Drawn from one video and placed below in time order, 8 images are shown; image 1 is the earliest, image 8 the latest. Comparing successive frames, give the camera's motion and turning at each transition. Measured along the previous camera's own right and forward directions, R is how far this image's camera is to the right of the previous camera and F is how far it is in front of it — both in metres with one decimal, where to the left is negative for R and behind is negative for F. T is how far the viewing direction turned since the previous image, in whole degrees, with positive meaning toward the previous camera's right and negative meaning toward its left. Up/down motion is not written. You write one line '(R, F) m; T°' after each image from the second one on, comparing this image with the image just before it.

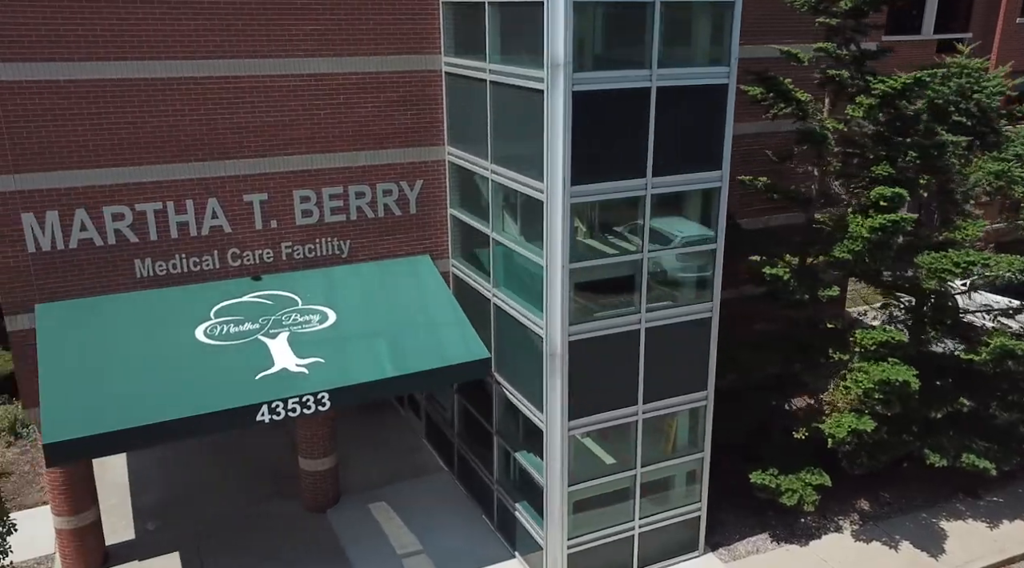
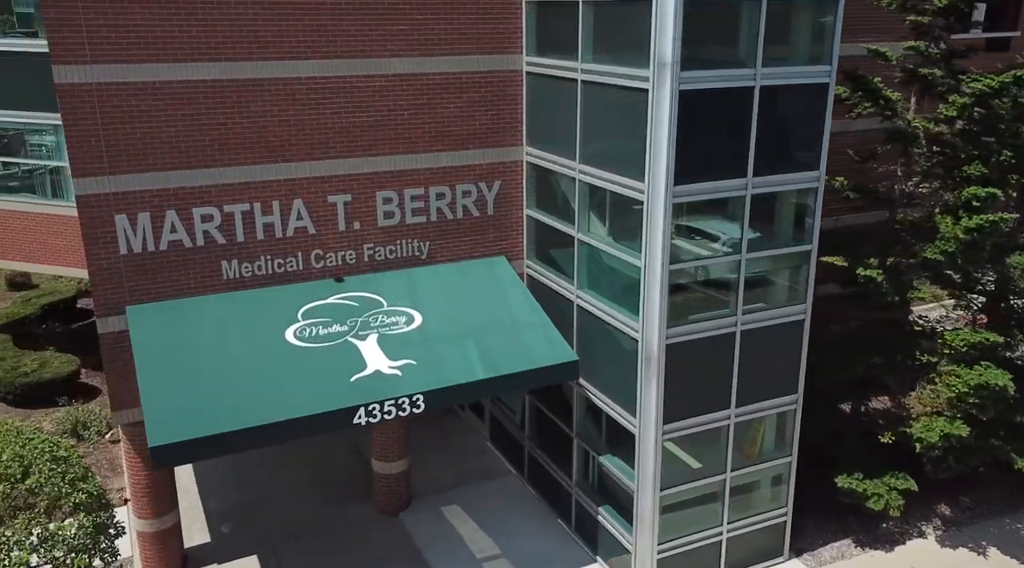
(-1.2, +0.1) m; -1°
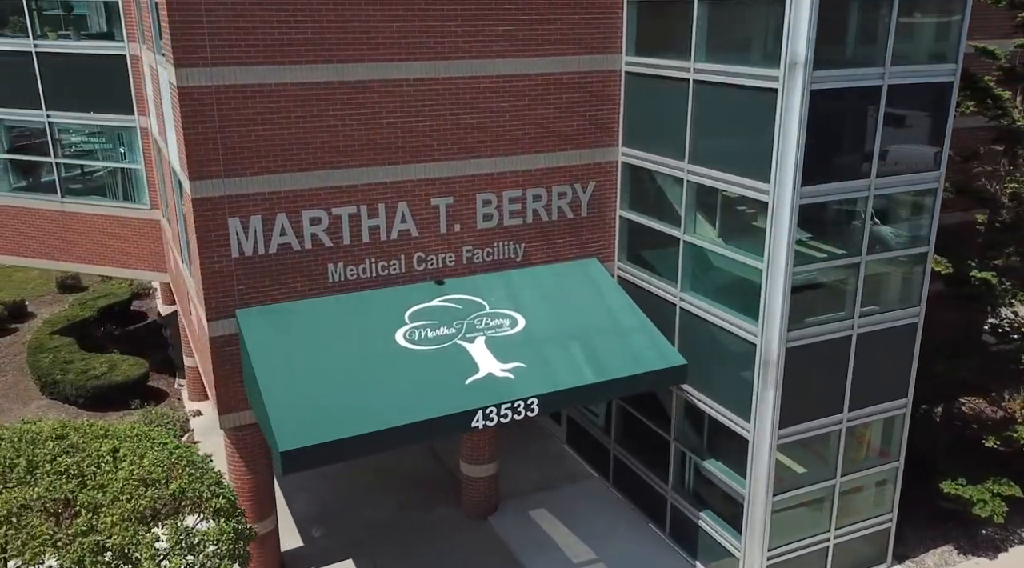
(-1.5, +0.1) m; -1°
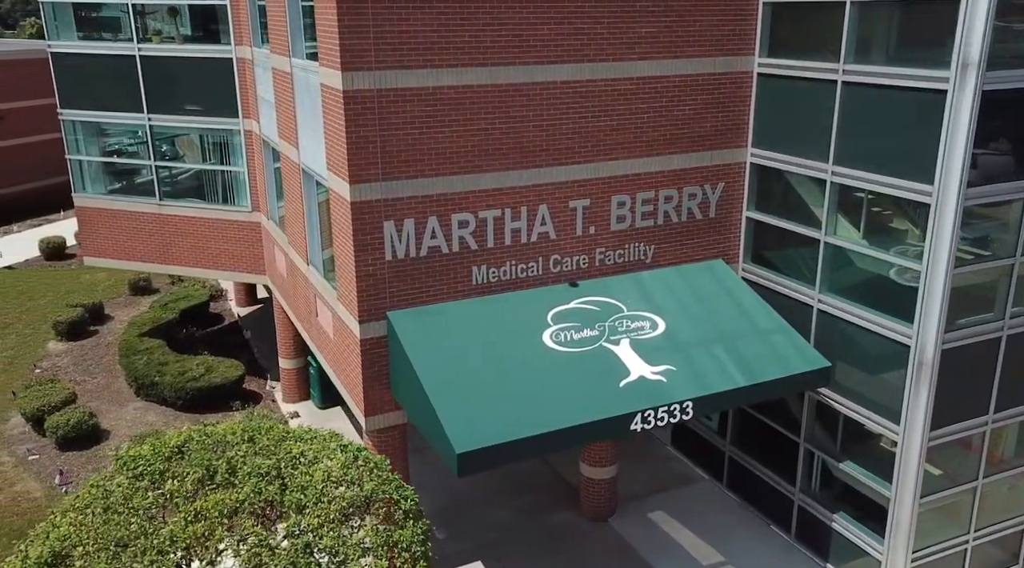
(-2.0, 0.0) m; -1°
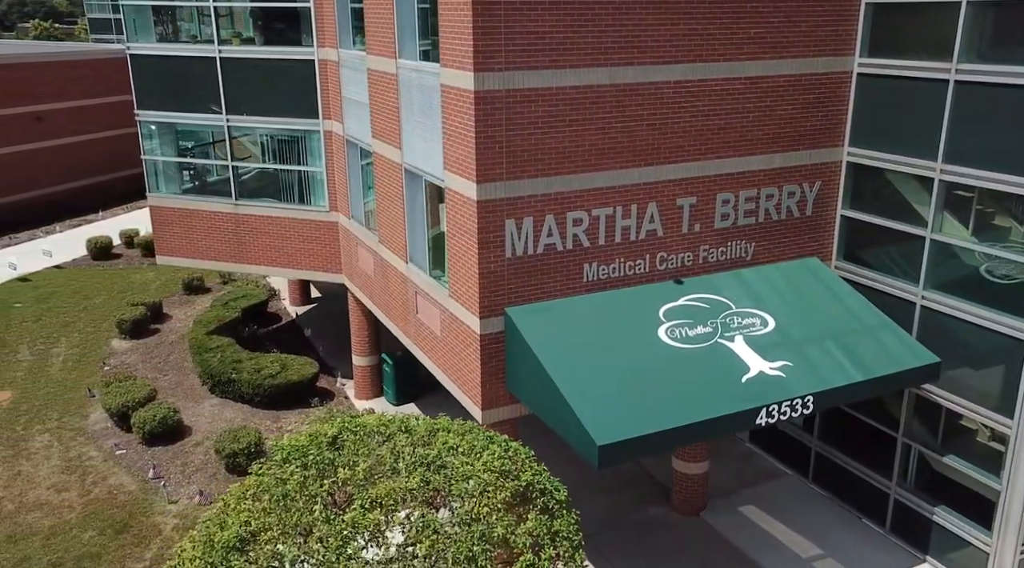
(-1.7, -0.3) m; 0°
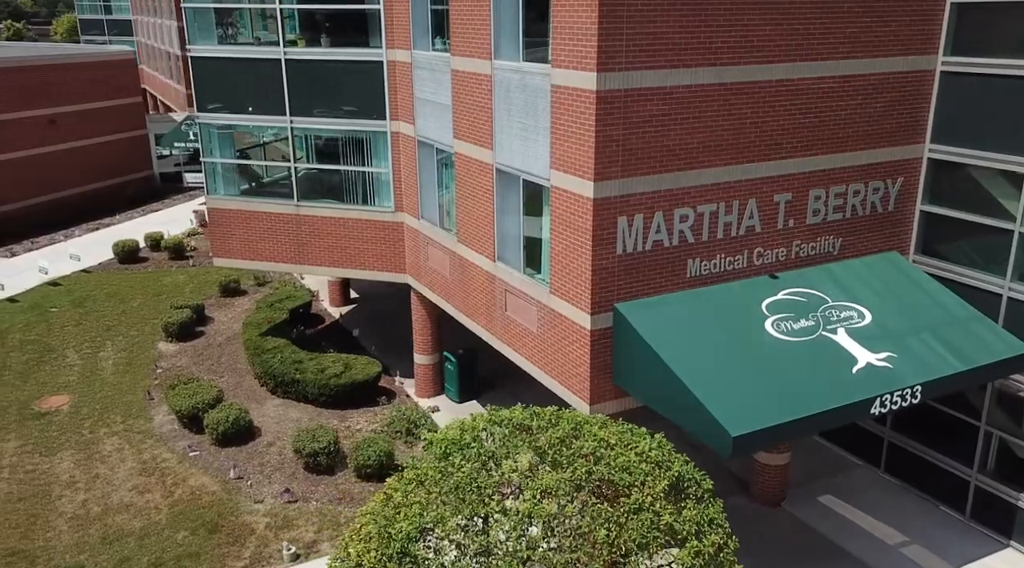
(-2.0, -0.2) m; +1°
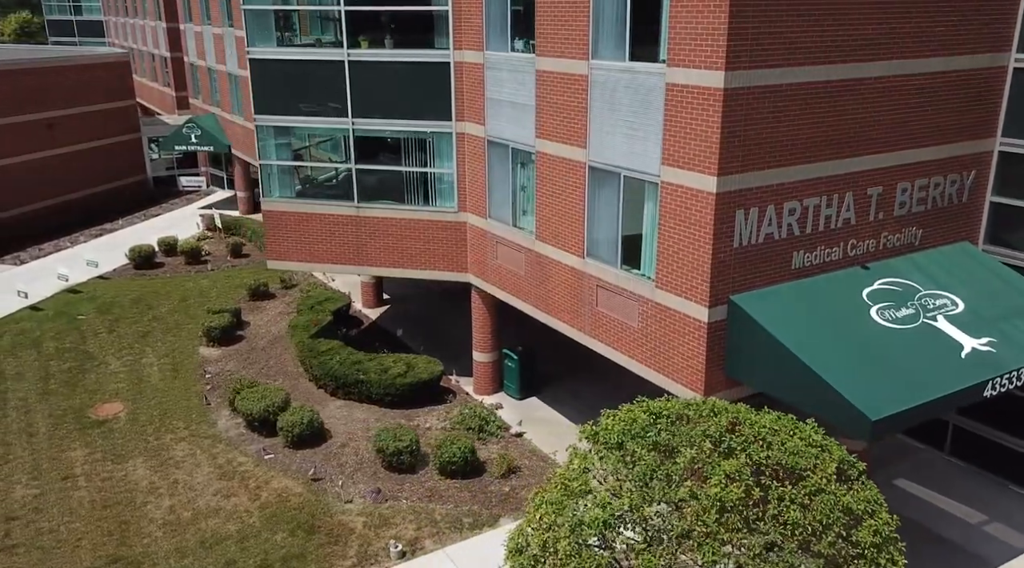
(-2.5, -0.2) m; +2°
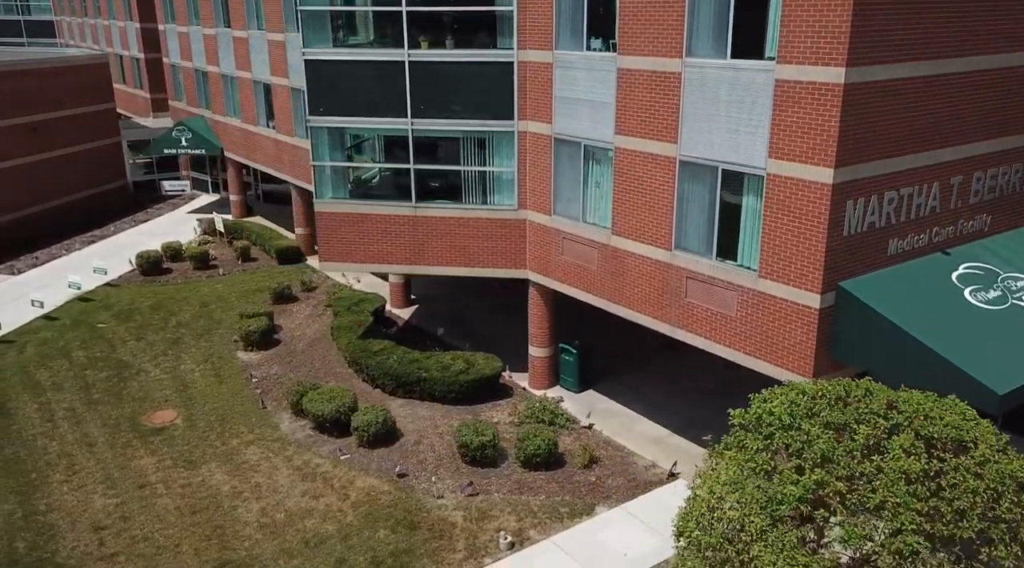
(-2.9, -0.3) m; +4°
